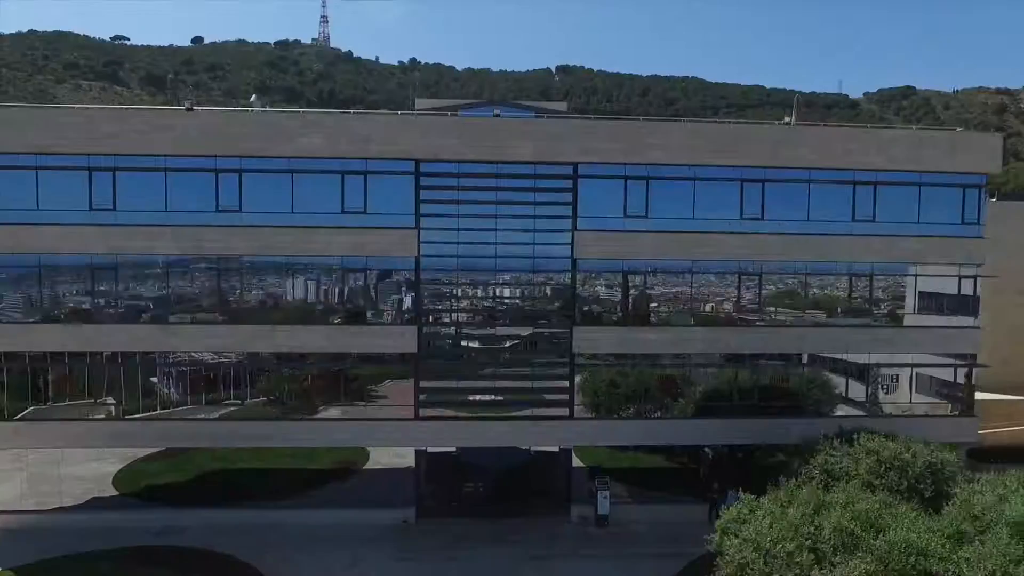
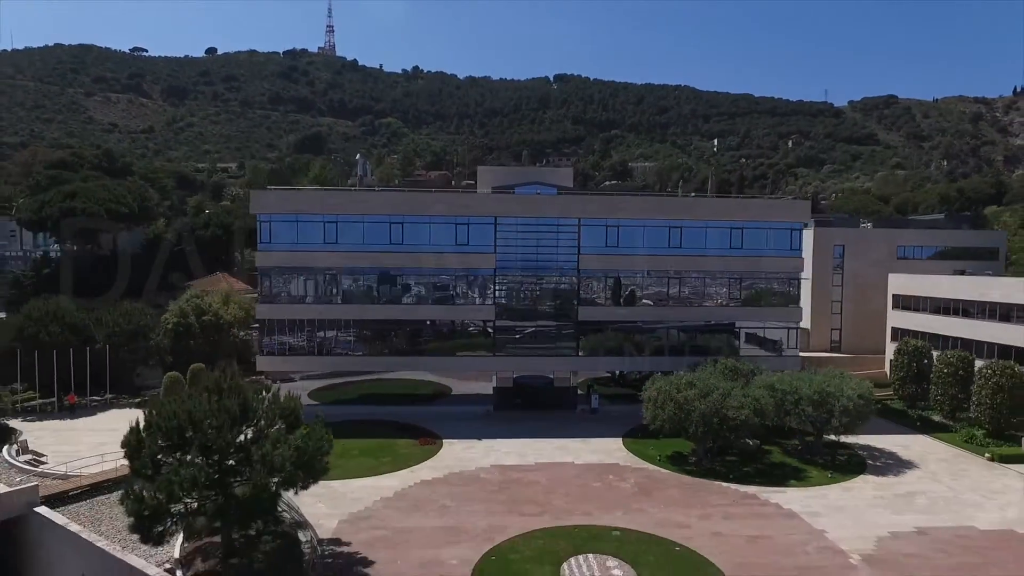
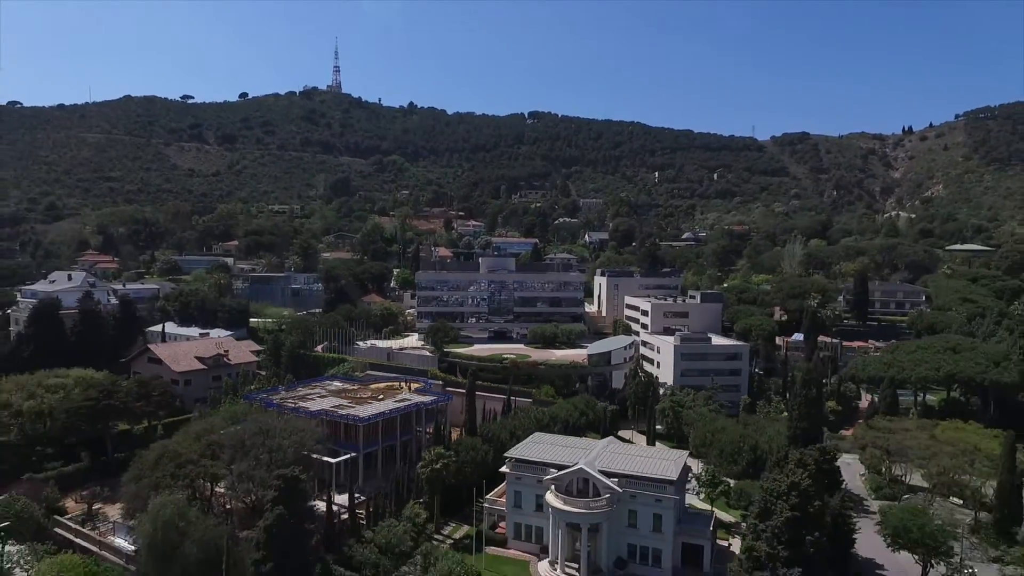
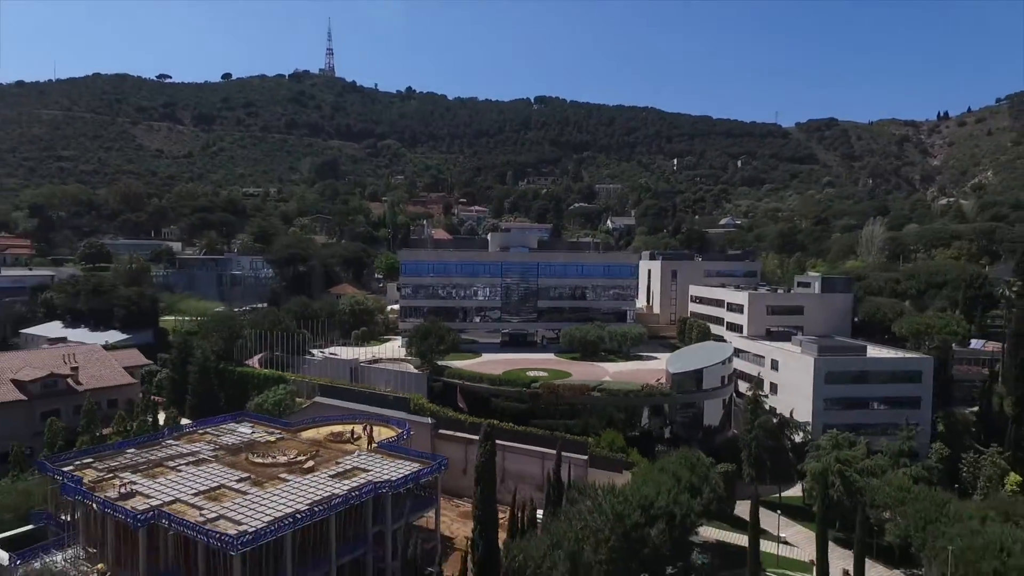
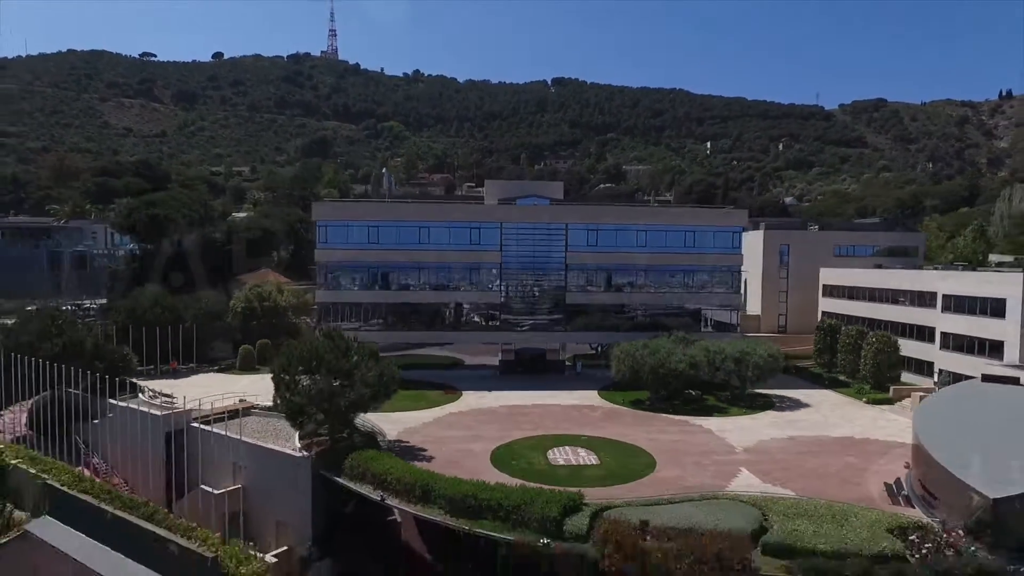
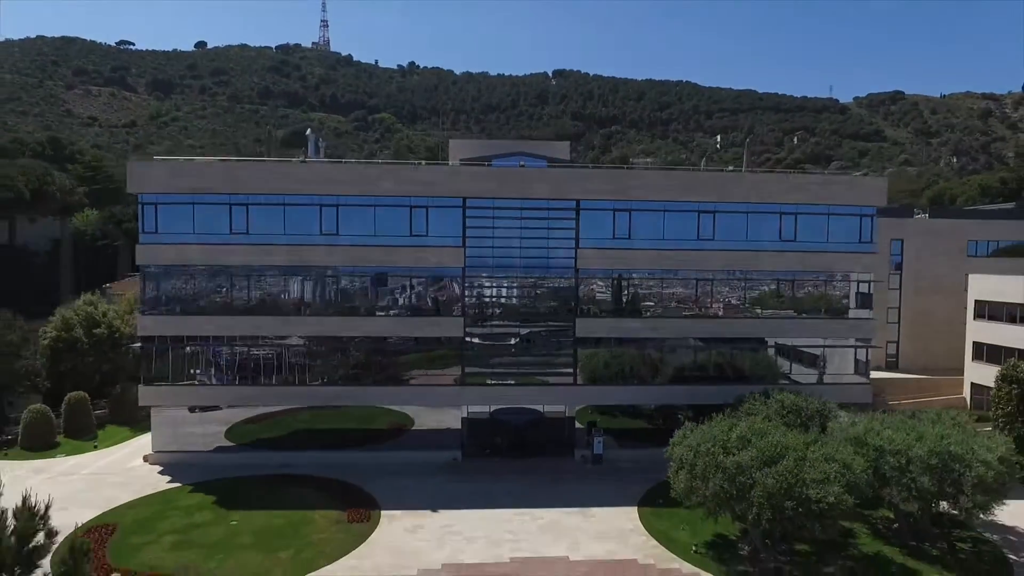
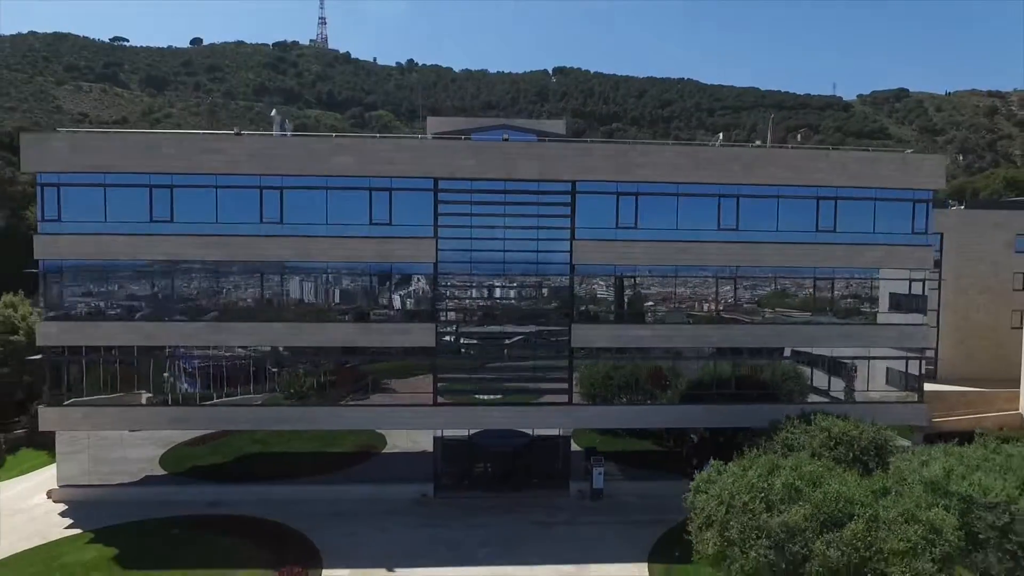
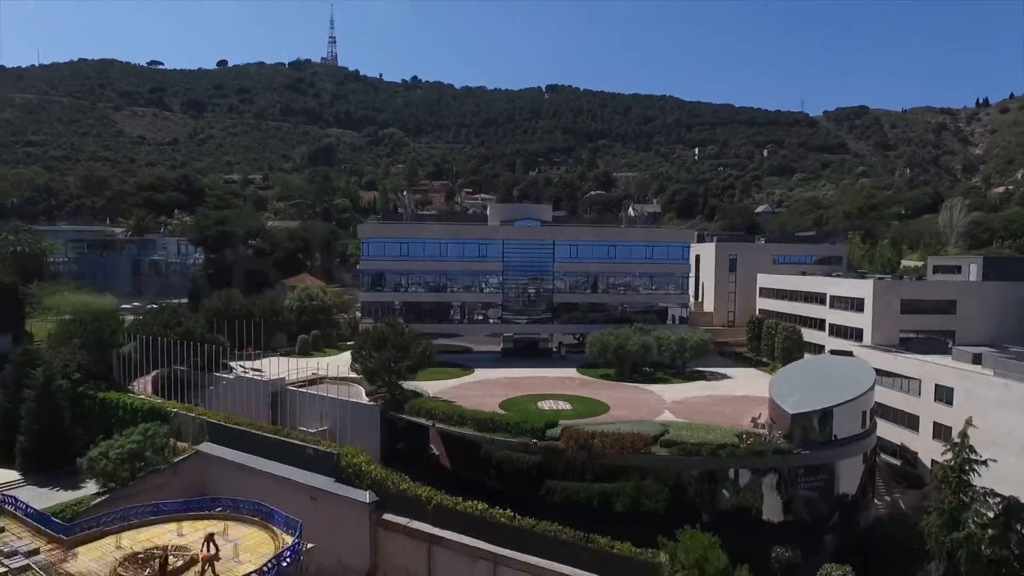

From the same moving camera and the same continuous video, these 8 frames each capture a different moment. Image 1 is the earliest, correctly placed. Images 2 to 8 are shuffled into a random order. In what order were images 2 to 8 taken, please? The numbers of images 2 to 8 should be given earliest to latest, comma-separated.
7, 6, 2, 5, 8, 4, 3
